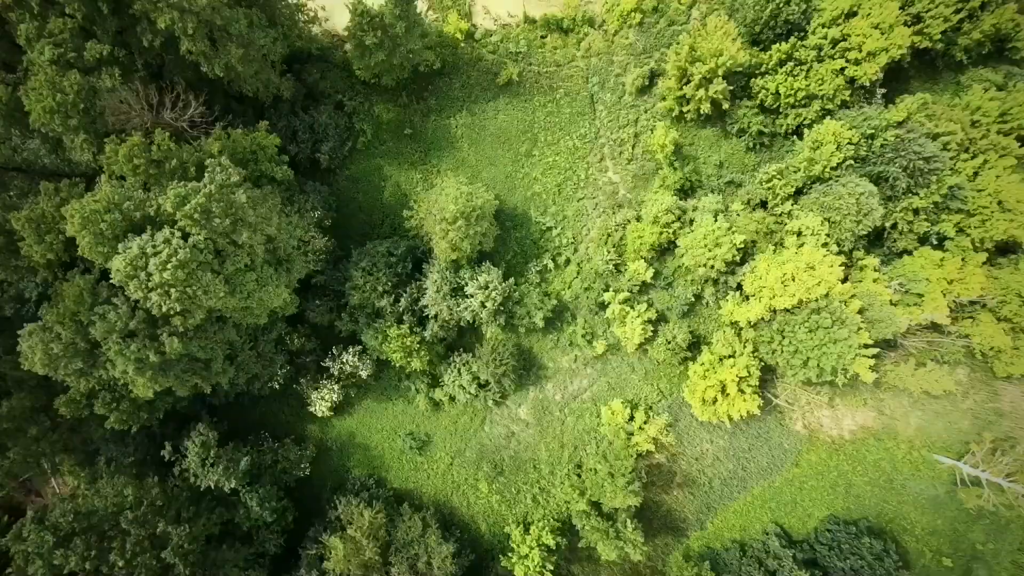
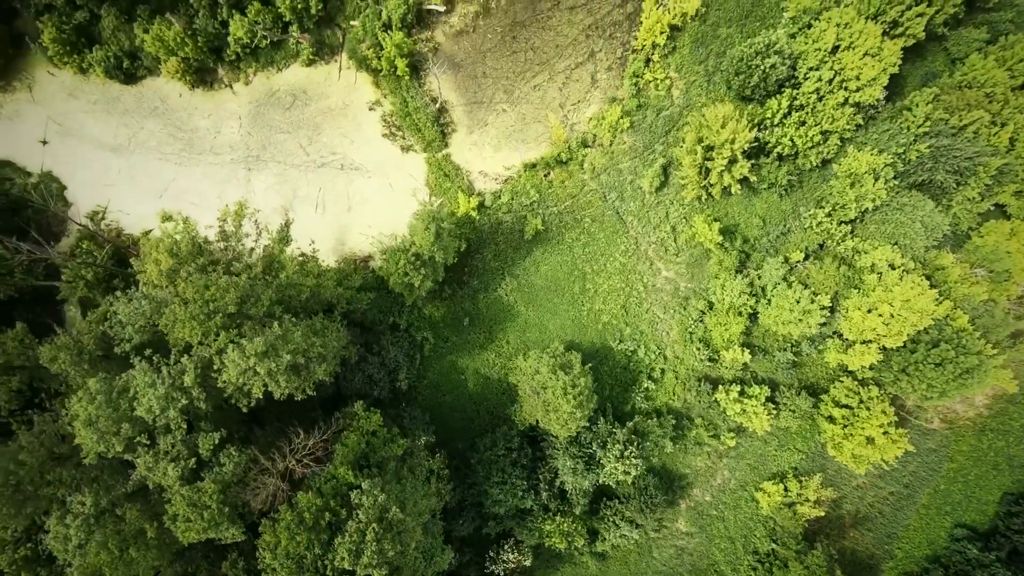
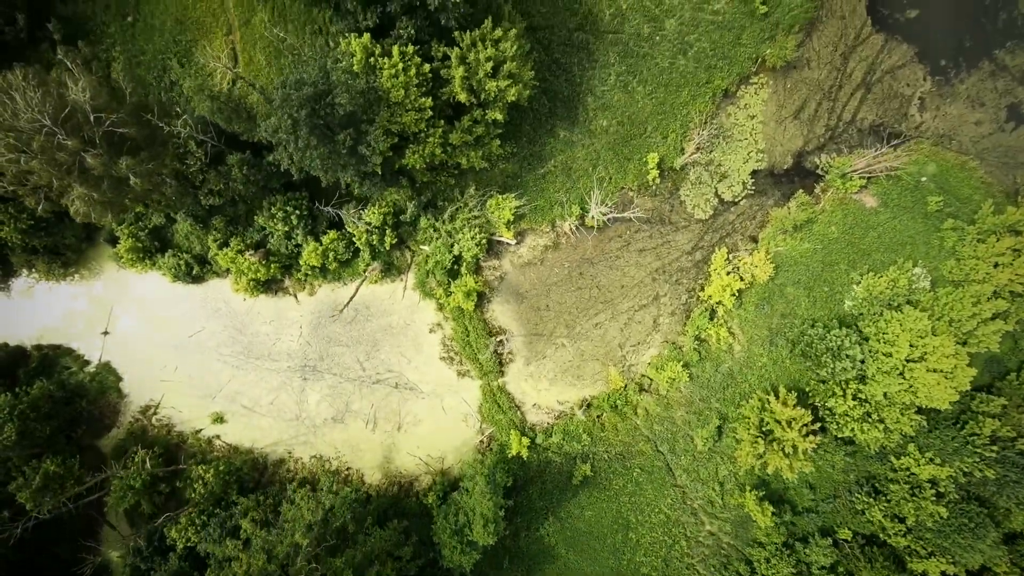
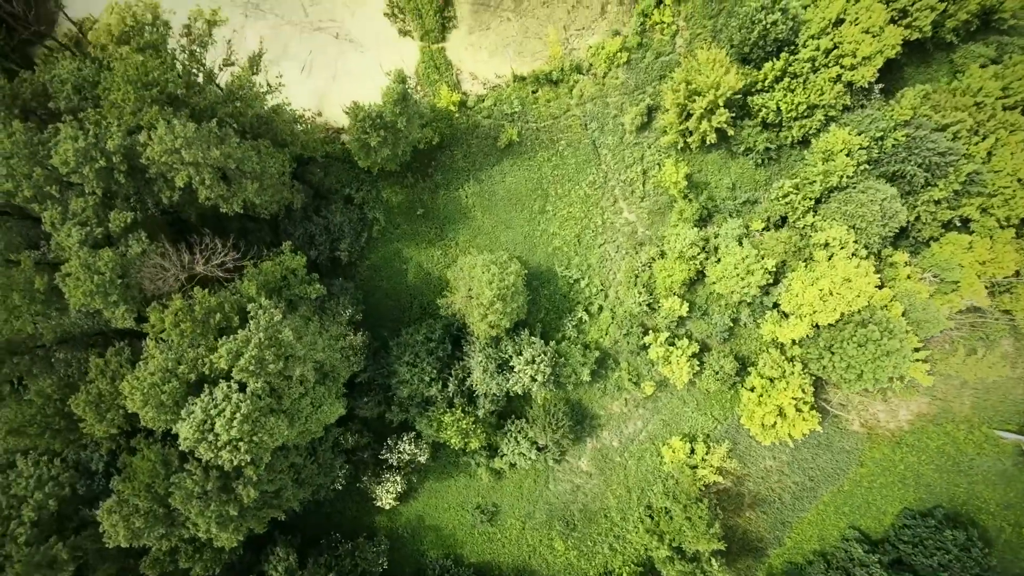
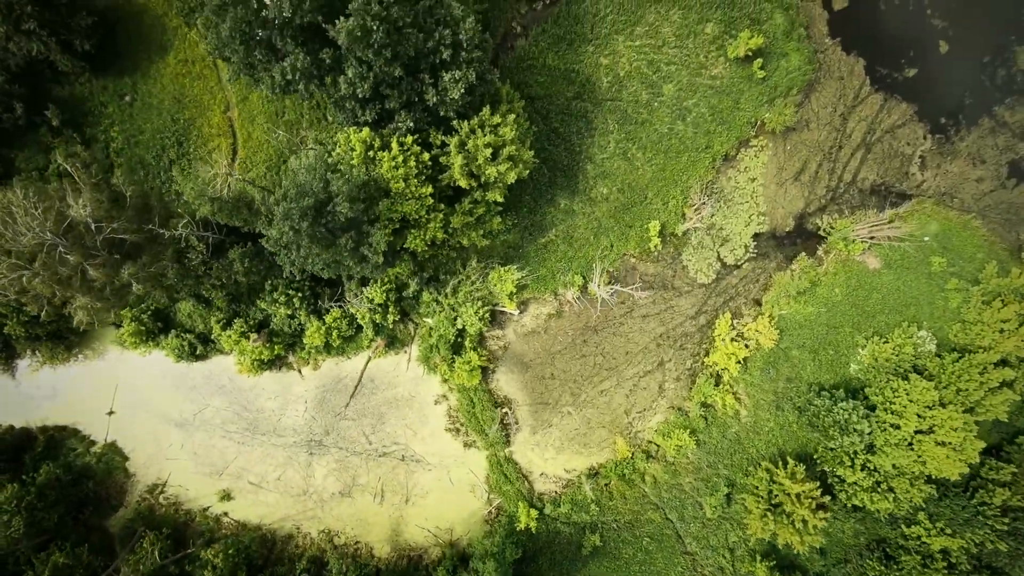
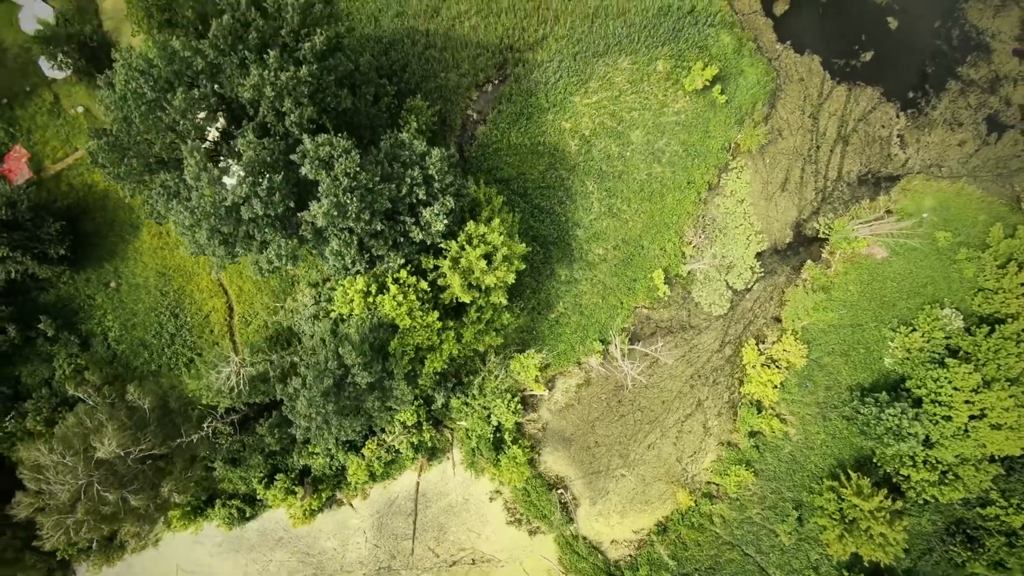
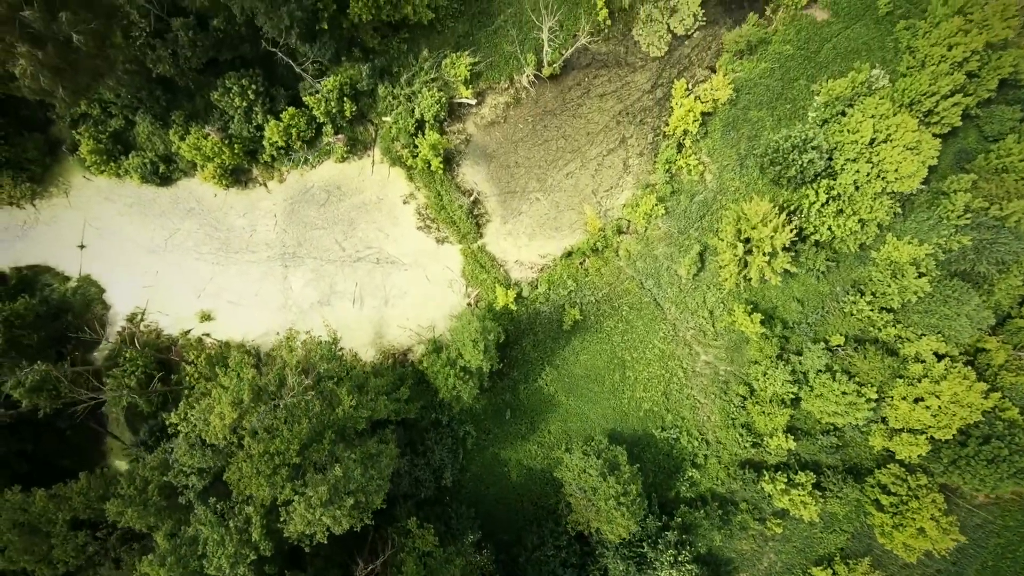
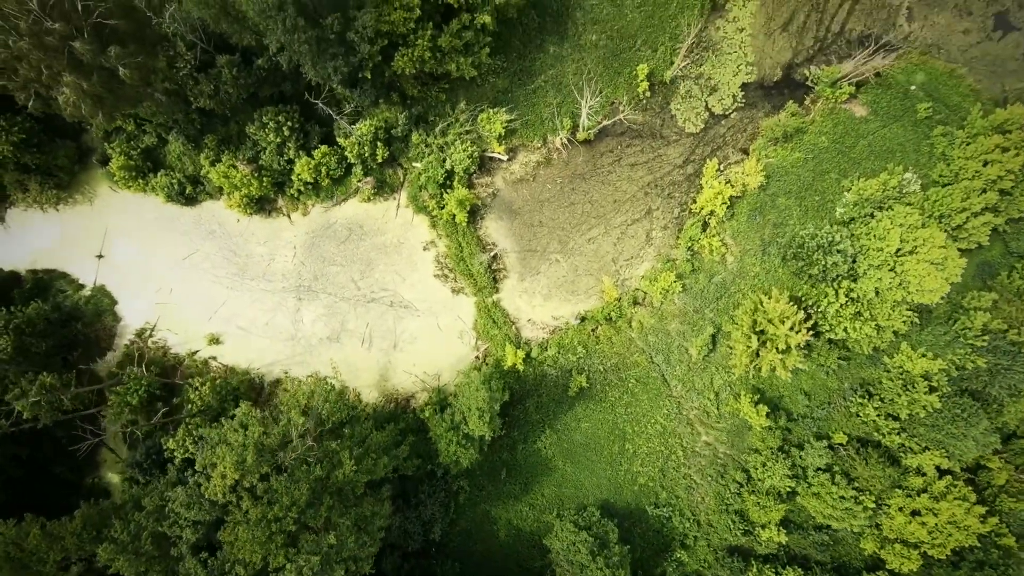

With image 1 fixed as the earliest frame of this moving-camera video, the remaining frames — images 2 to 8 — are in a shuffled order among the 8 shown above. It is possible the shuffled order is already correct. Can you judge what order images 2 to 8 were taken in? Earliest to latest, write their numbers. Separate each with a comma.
4, 2, 7, 8, 3, 5, 6
